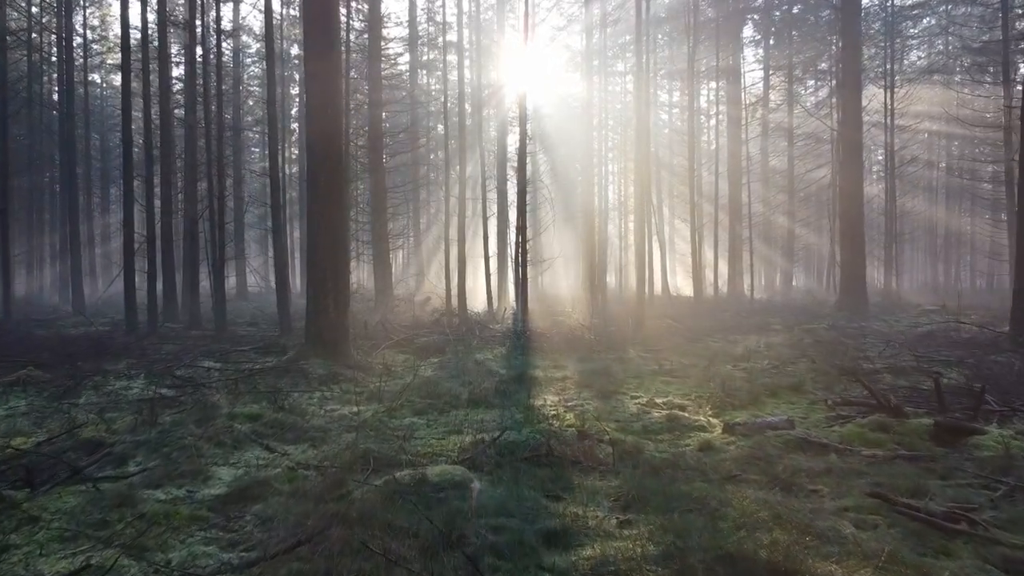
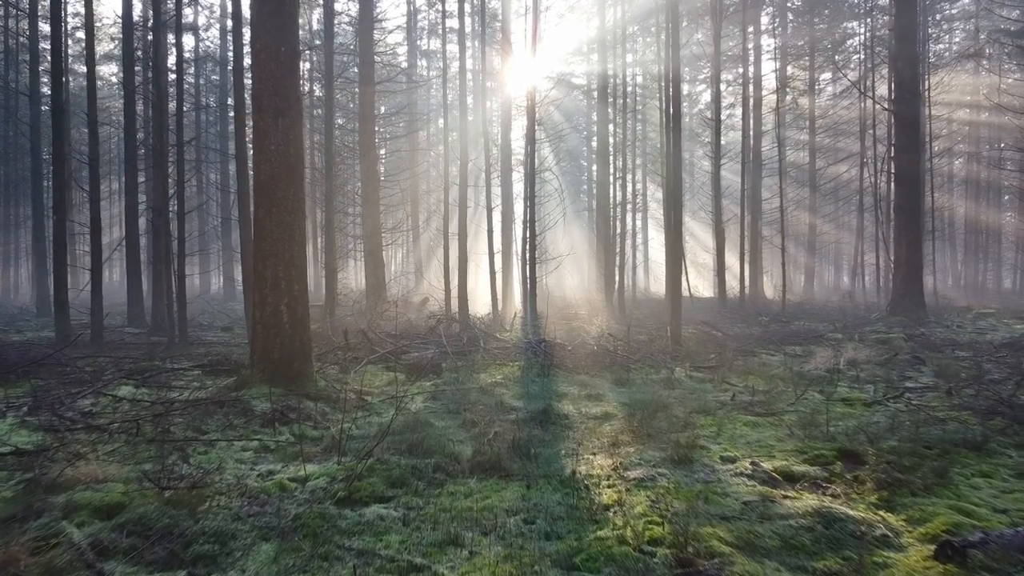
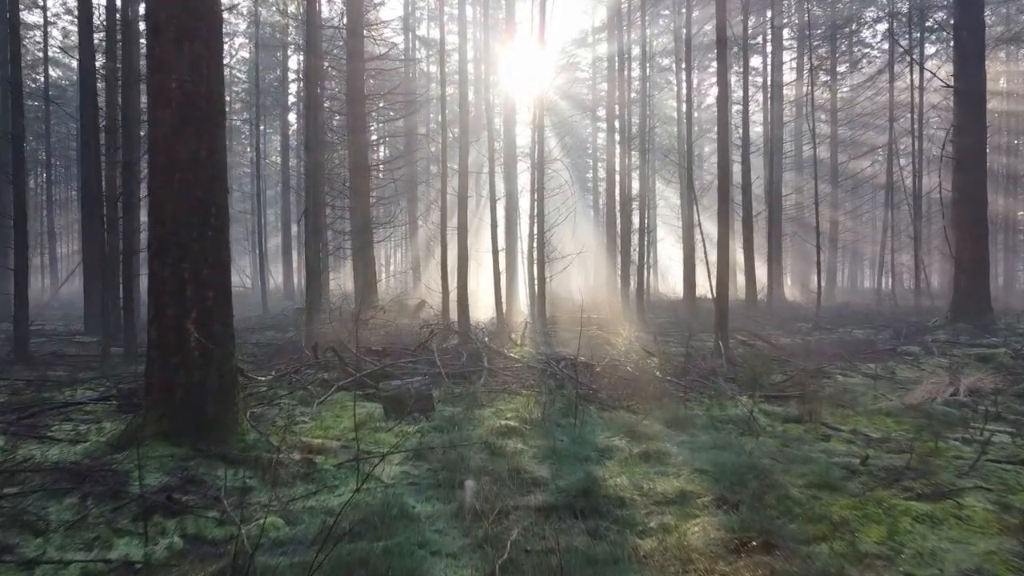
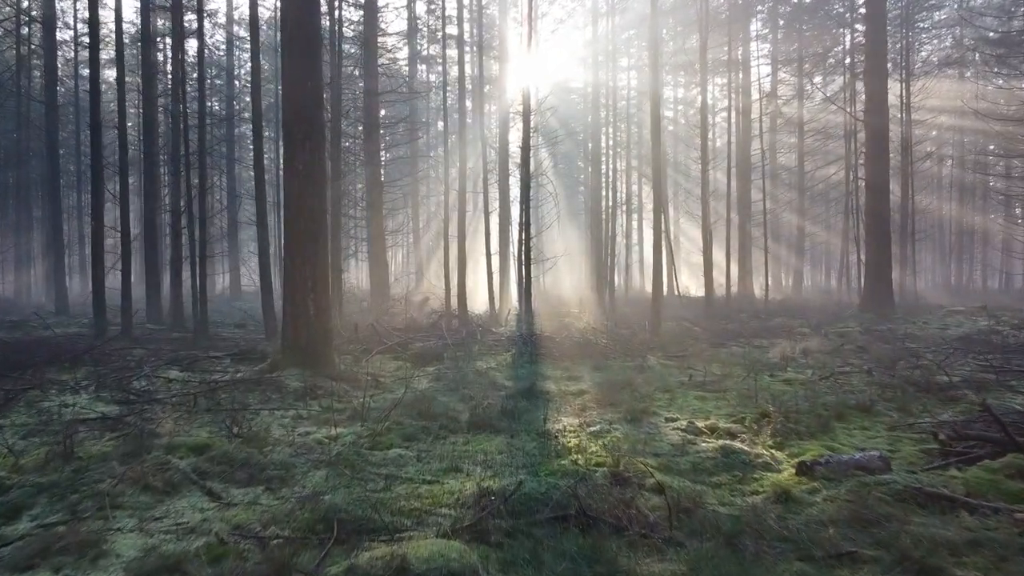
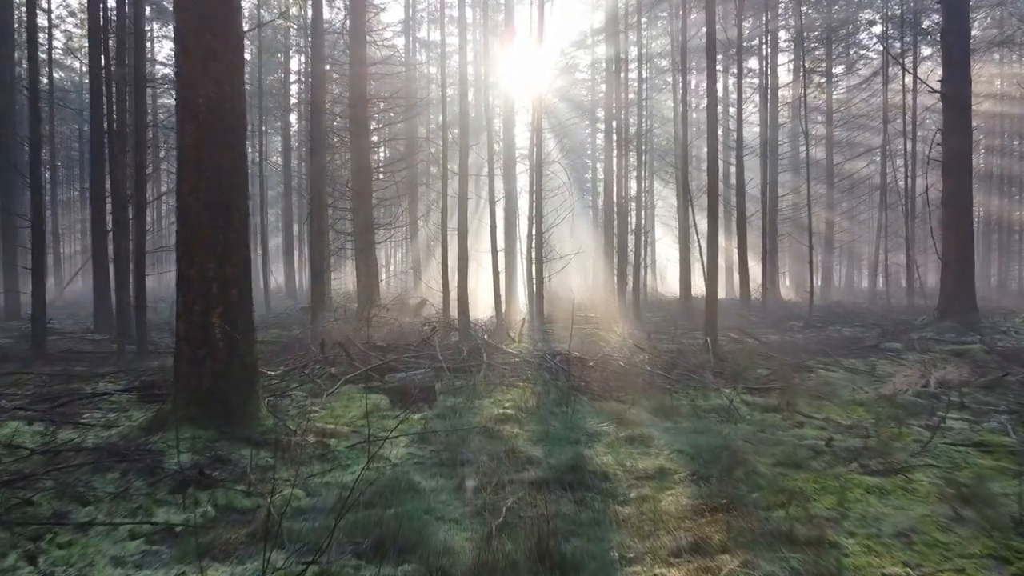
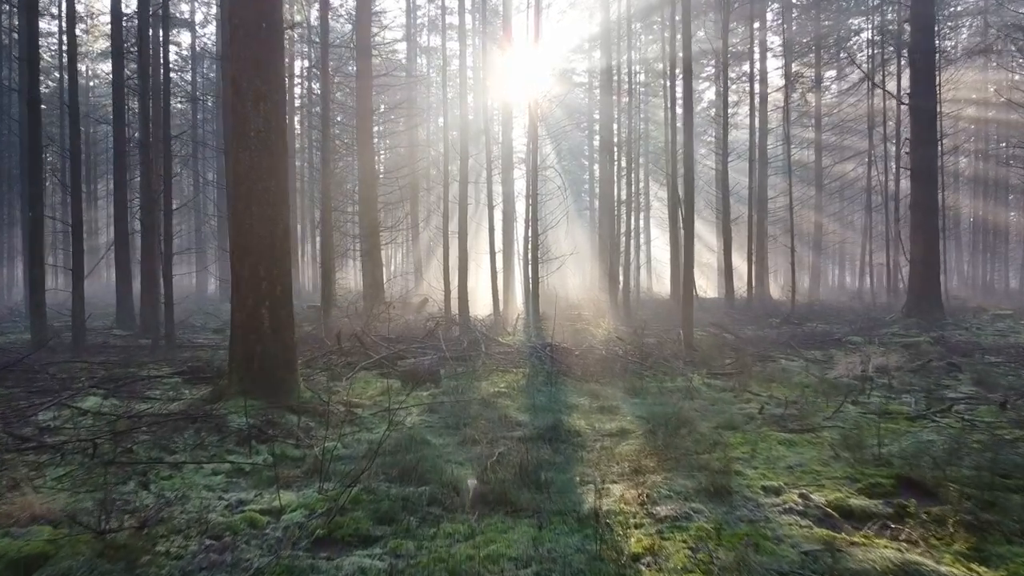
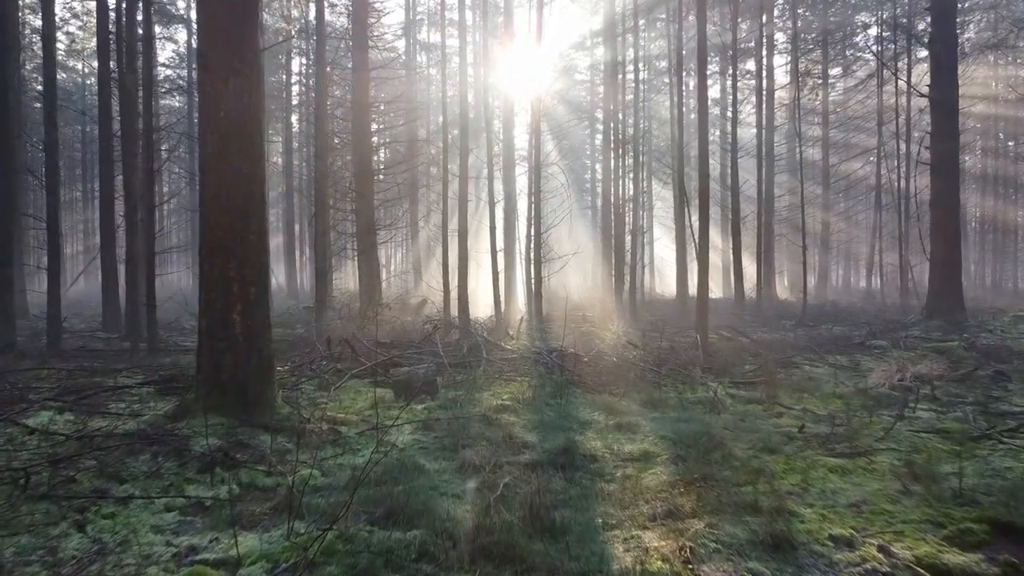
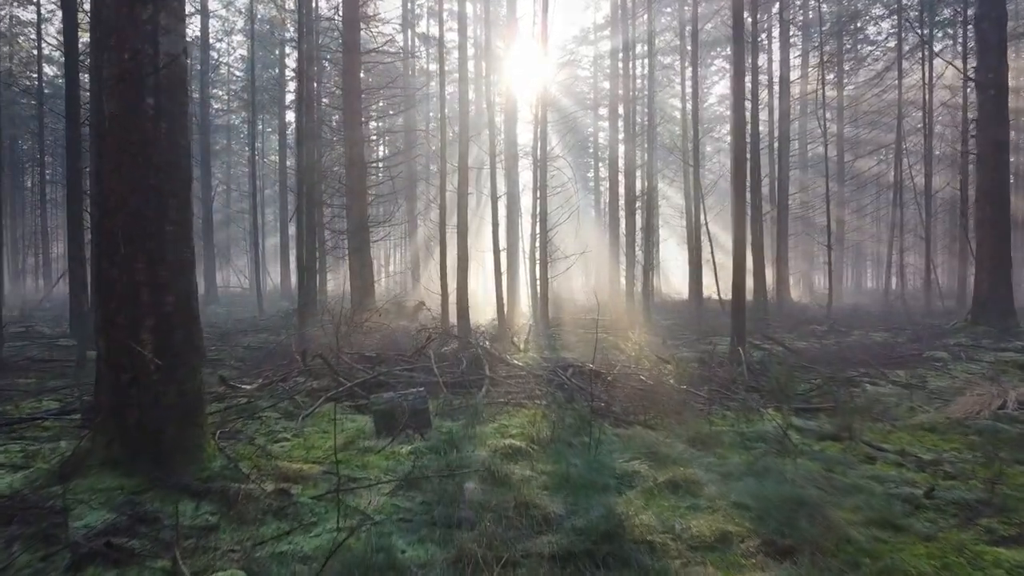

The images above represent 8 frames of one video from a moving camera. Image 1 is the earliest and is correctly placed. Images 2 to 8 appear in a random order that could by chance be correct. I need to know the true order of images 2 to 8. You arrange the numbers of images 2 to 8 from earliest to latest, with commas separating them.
4, 2, 6, 7, 5, 3, 8
